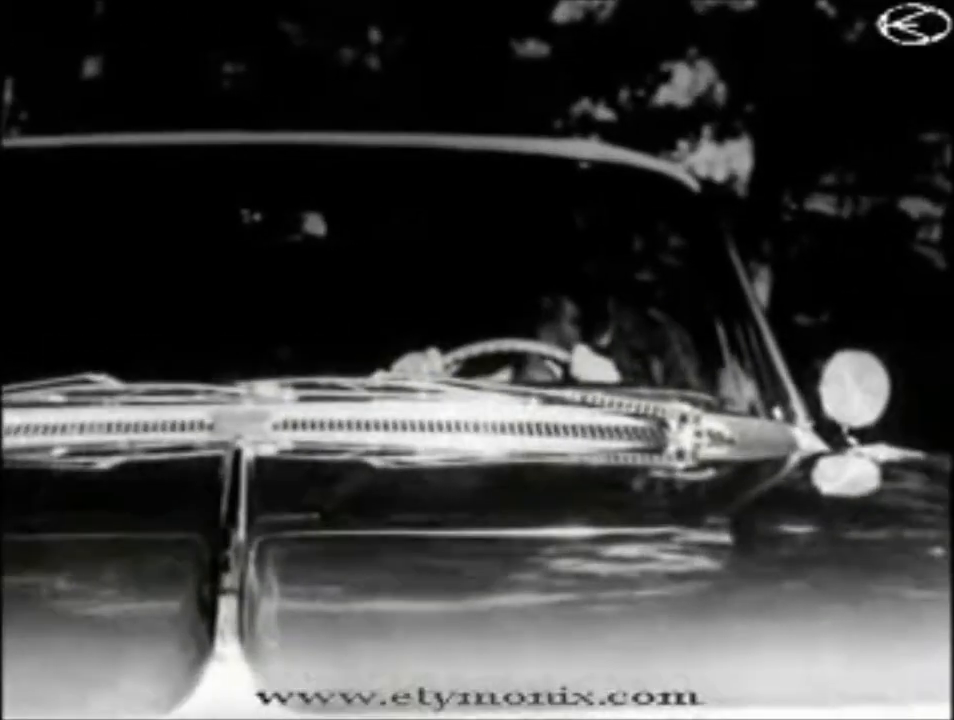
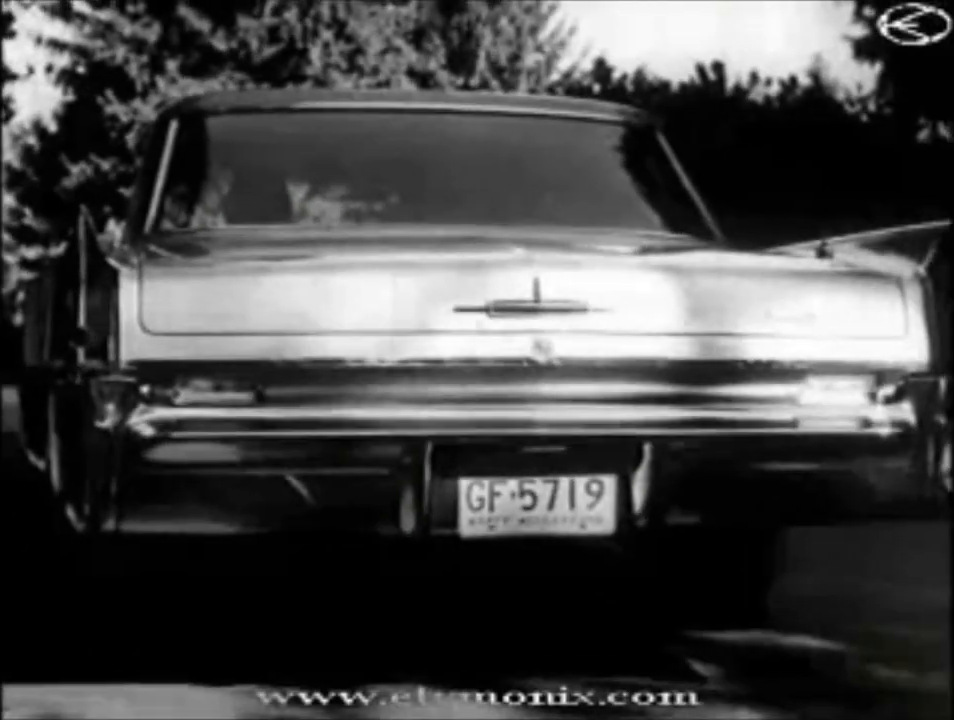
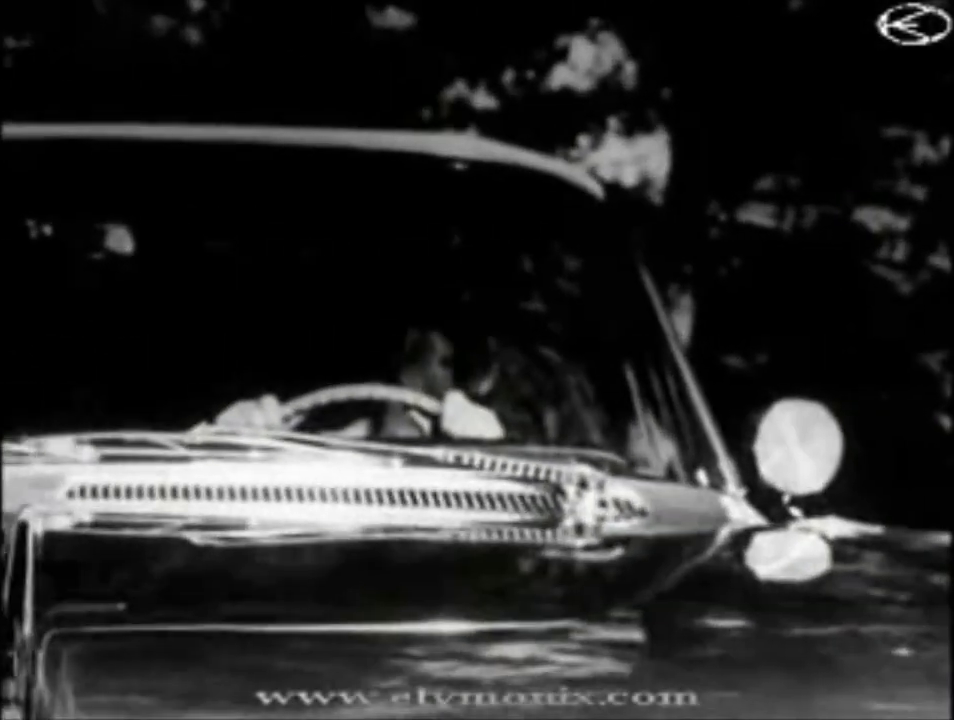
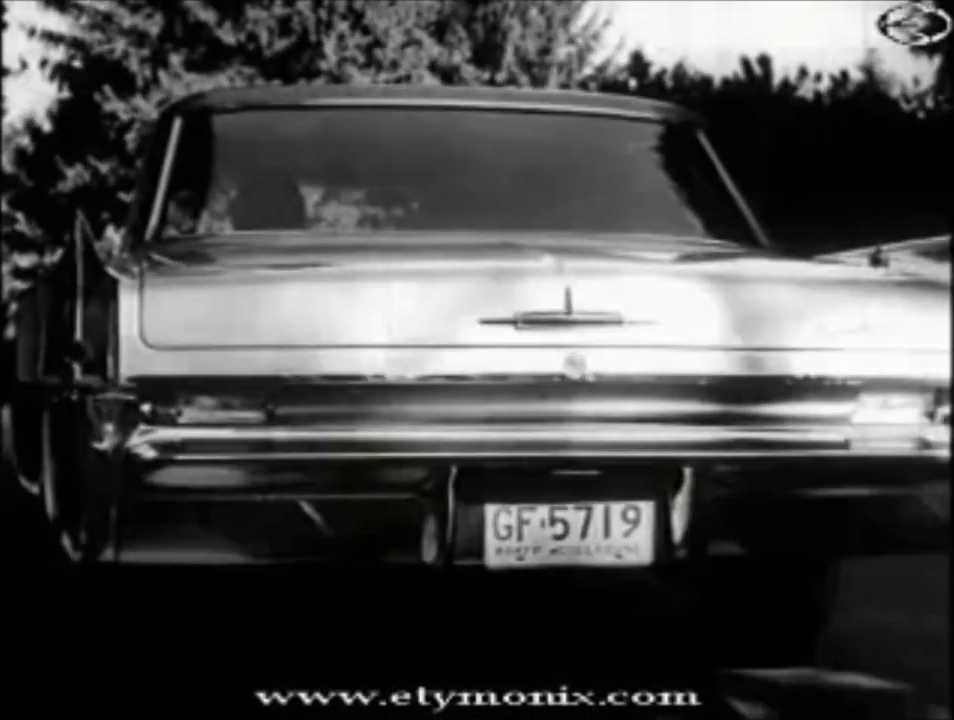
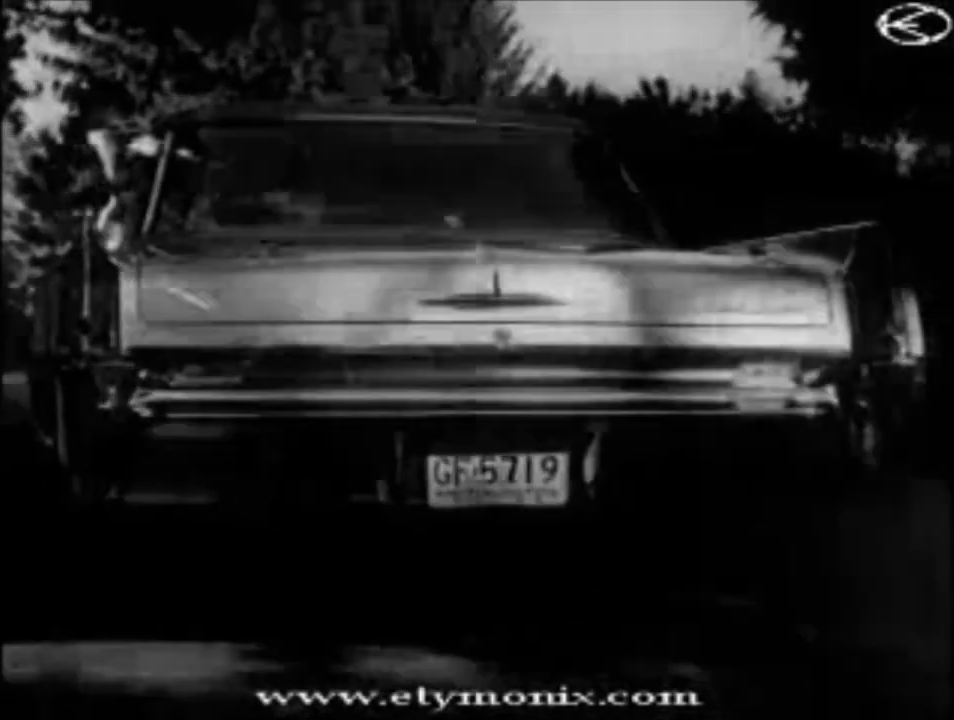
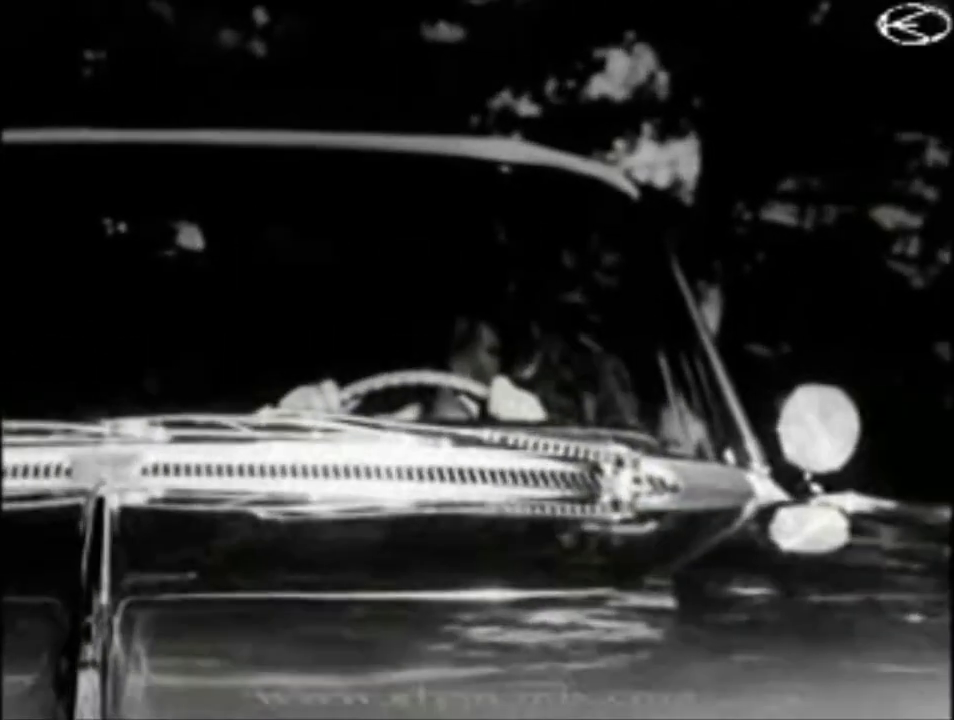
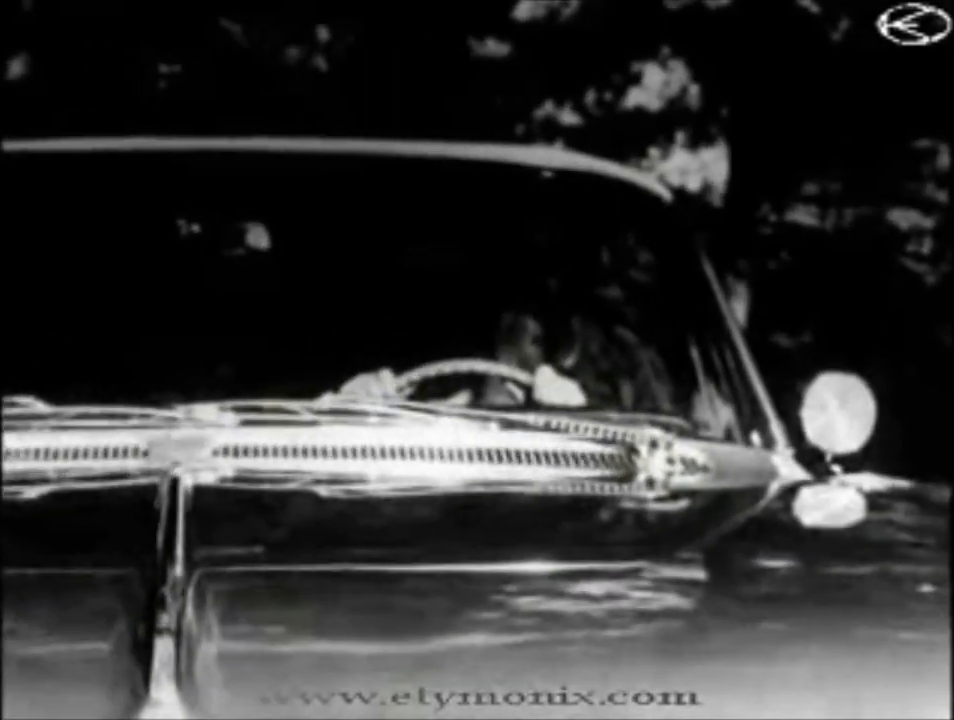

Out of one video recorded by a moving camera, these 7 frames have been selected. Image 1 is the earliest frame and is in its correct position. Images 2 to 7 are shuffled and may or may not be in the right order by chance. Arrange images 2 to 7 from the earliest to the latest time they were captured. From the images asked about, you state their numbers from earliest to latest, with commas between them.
7, 6, 3, 4, 2, 5
